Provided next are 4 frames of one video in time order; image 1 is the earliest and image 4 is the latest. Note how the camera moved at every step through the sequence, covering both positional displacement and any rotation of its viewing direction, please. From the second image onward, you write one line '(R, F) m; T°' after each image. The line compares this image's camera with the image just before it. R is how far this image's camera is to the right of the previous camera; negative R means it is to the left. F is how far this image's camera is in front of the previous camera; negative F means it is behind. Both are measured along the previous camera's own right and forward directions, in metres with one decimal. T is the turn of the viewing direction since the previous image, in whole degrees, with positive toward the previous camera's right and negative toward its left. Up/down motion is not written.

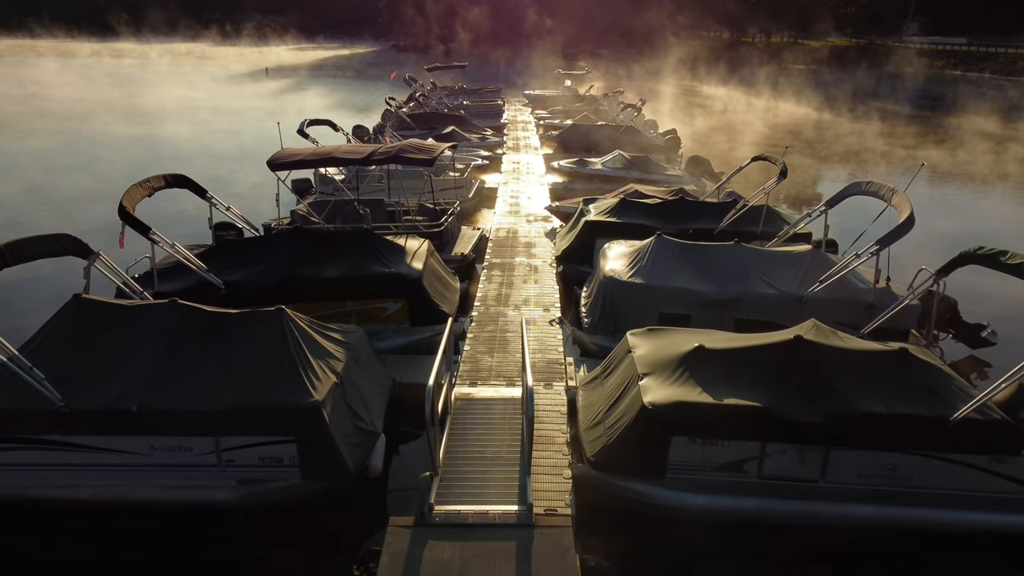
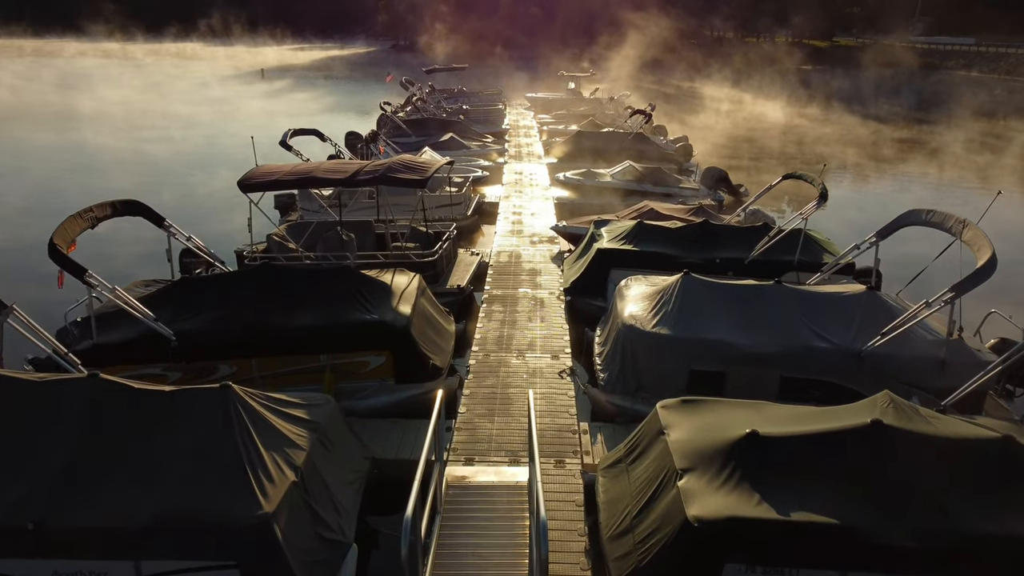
(0.0, +1.6) m; 0°
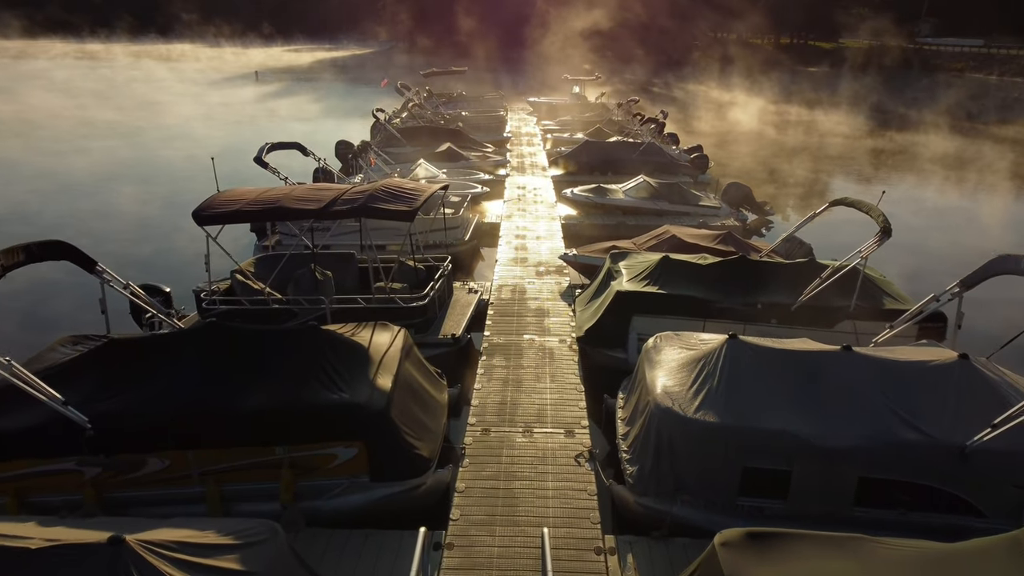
(-0.1, +1.8) m; 0°
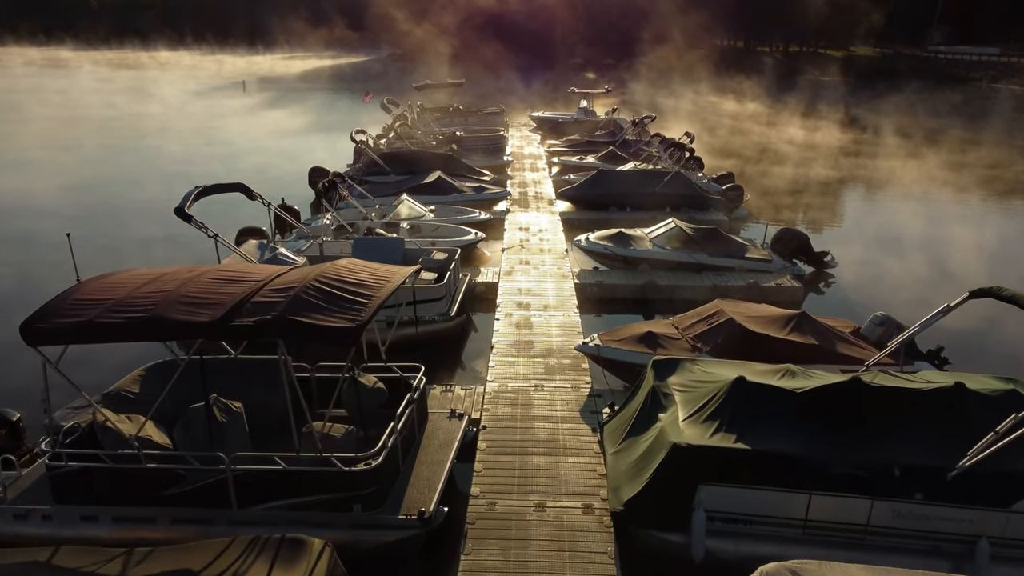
(0.0, +3.6) m; 0°
